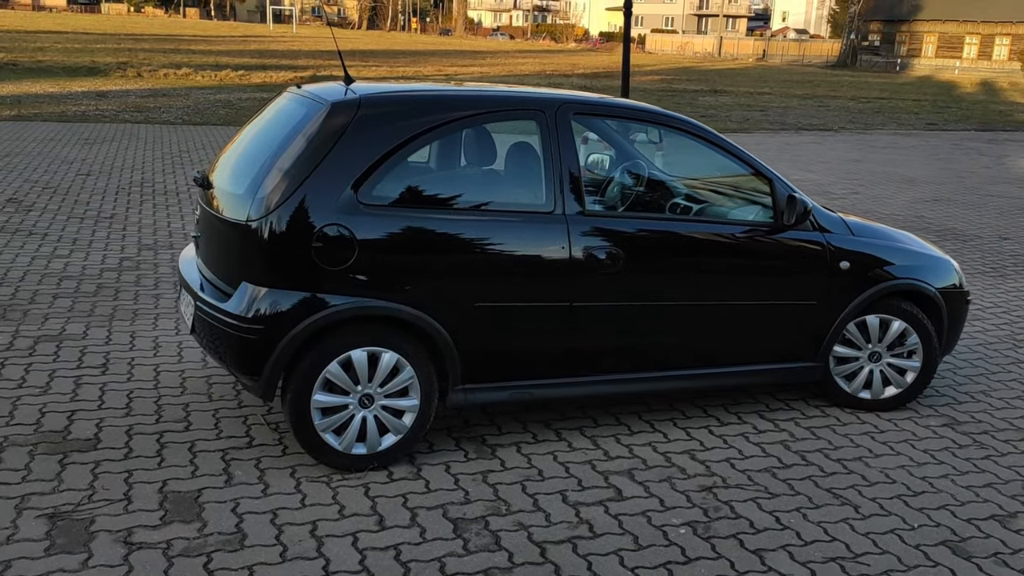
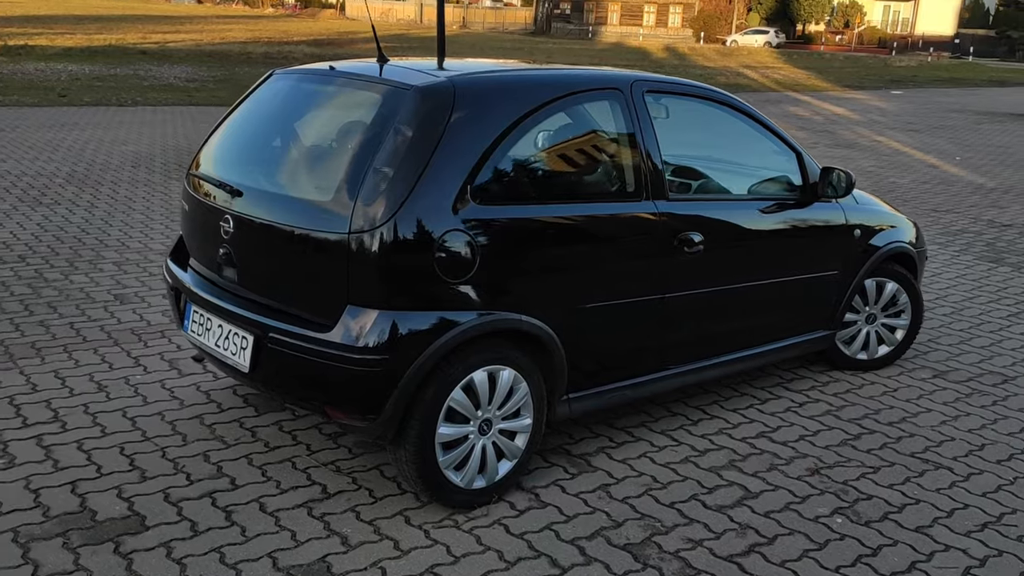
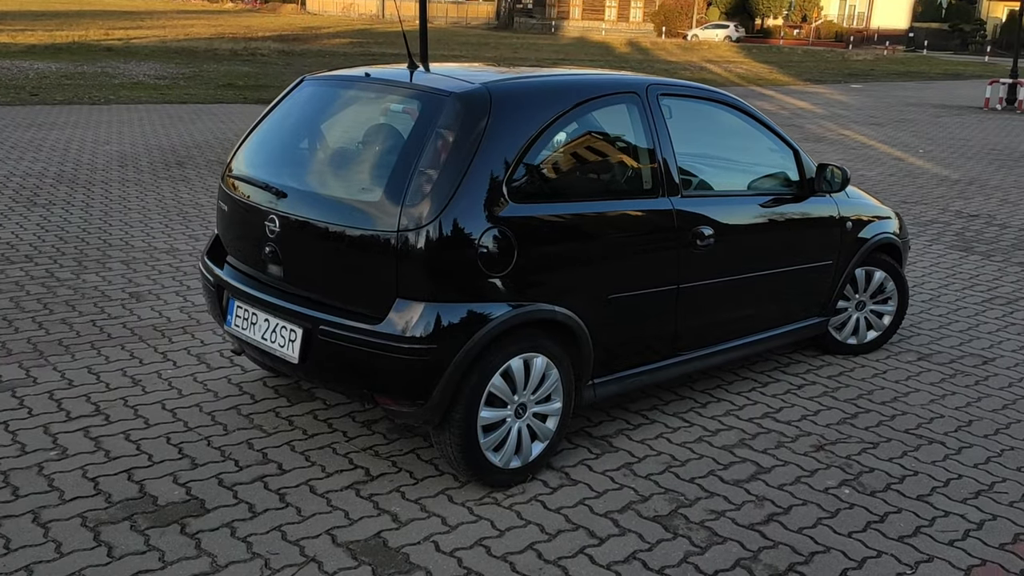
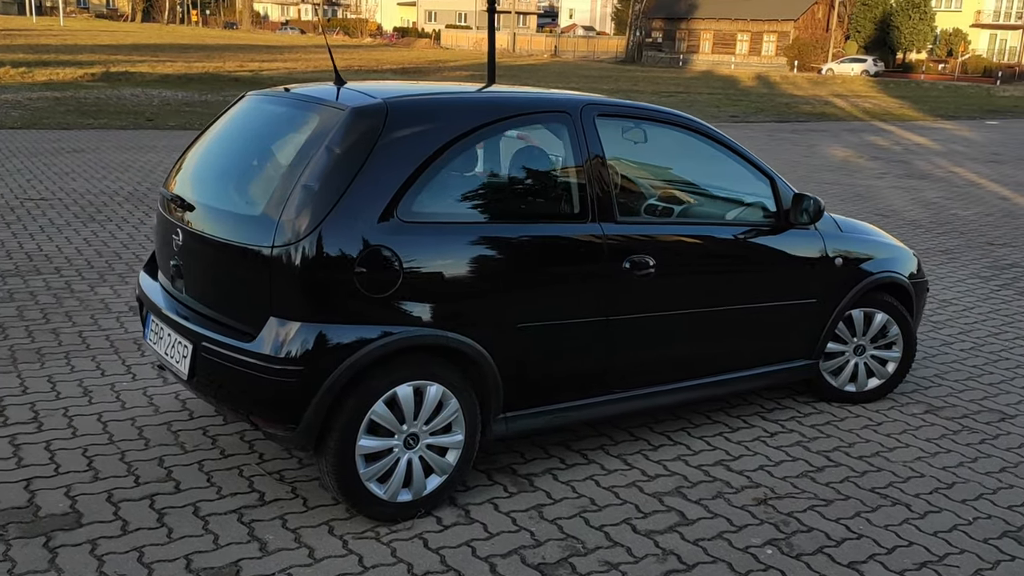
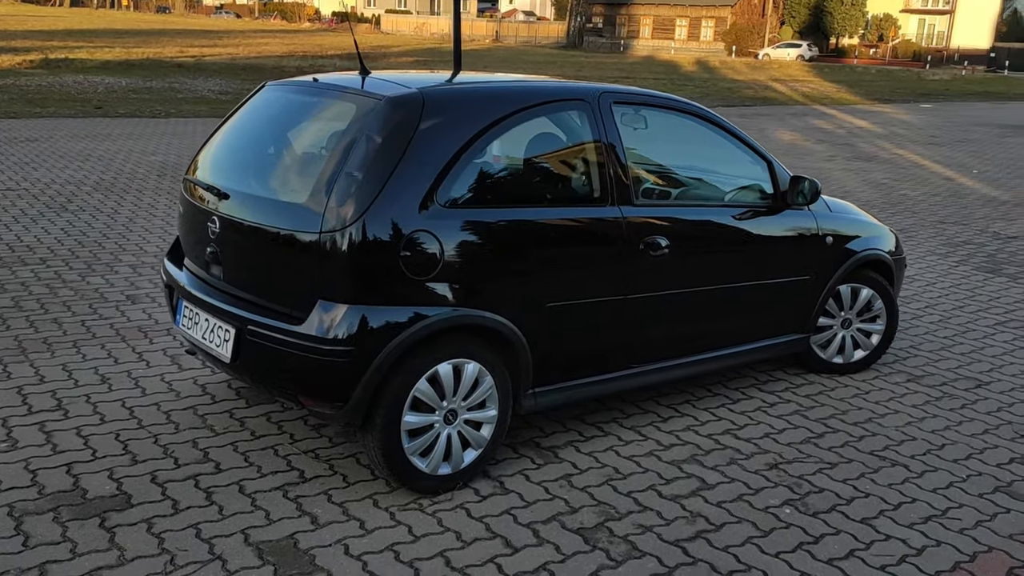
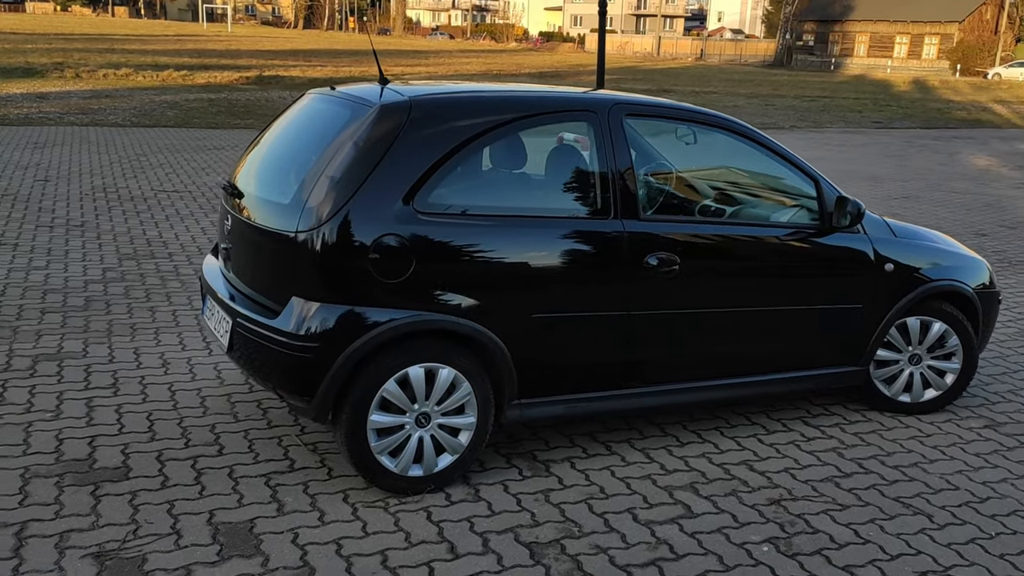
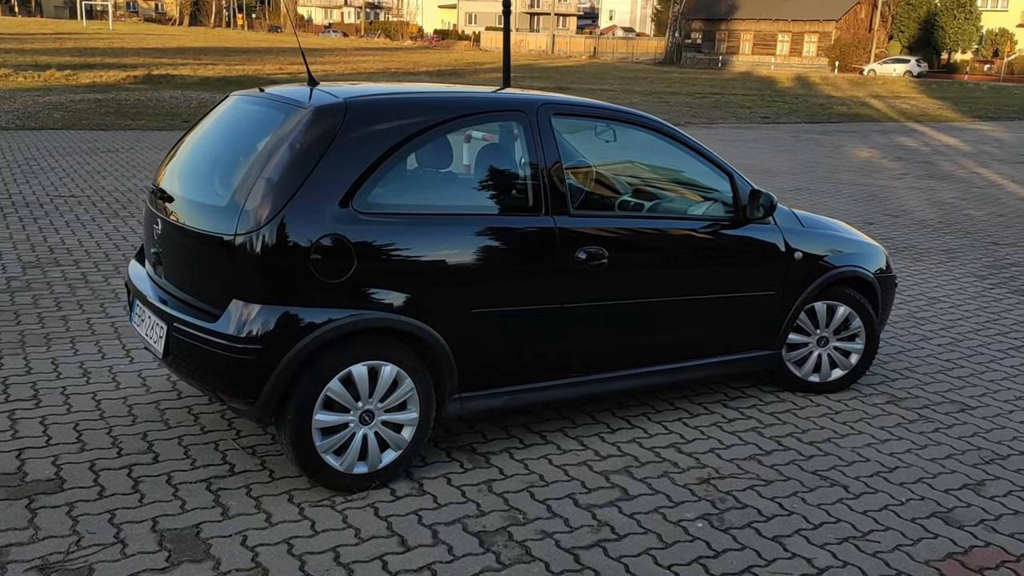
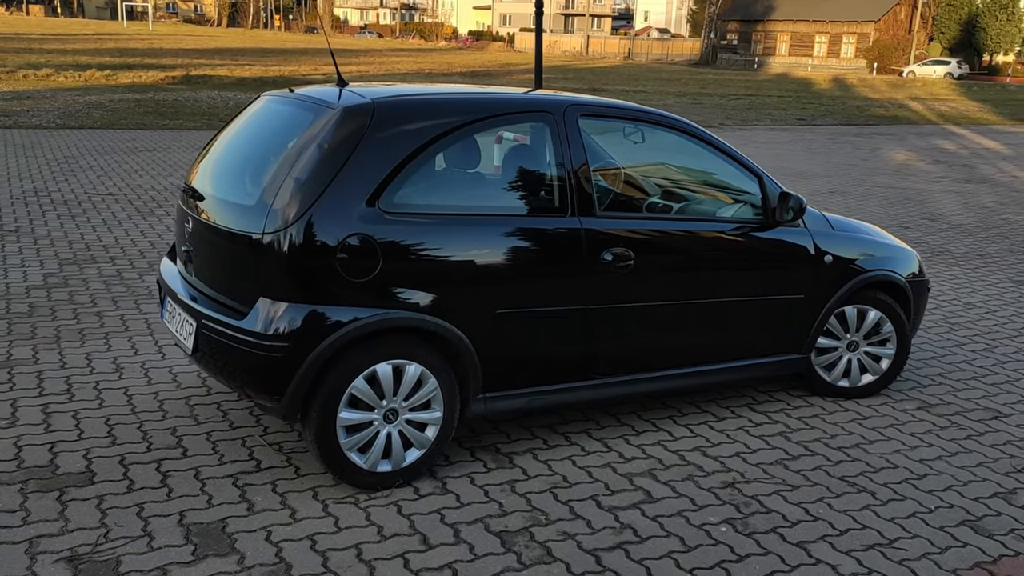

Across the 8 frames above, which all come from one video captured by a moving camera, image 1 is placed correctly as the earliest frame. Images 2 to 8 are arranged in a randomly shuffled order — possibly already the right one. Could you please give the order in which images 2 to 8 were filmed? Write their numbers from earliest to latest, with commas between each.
6, 8, 7, 4, 5, 2, 3
